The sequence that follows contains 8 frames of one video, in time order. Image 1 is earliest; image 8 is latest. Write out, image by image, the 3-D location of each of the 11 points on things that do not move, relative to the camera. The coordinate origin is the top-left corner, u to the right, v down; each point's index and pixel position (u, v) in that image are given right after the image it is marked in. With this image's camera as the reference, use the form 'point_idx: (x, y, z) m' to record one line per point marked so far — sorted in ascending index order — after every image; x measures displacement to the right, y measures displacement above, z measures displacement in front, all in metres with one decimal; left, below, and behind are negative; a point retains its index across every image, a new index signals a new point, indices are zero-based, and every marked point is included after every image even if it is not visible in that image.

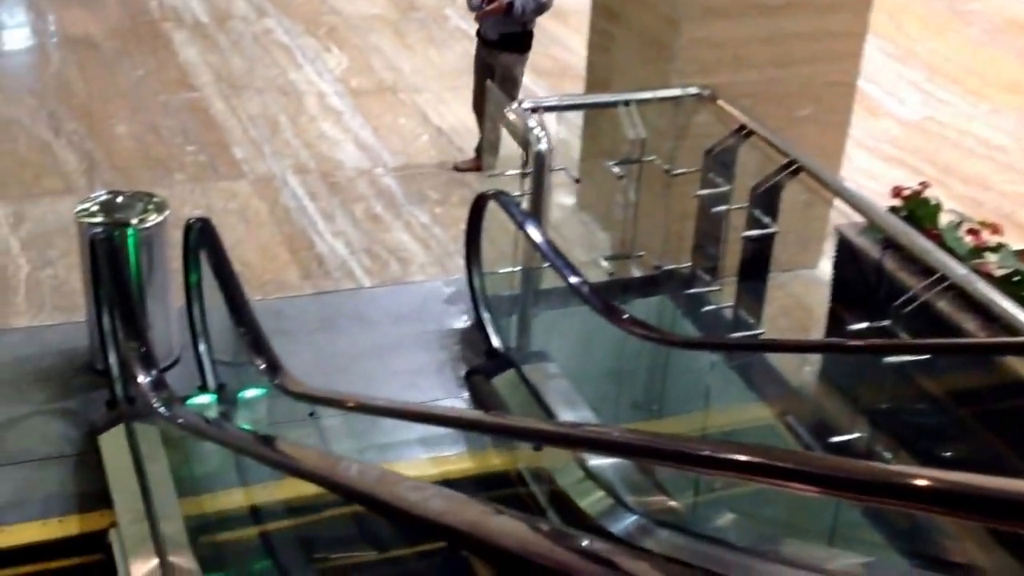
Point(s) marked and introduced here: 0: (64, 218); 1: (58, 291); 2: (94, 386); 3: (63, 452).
0: (-1.9, +0.3, +5.6) m
1: (-1.7, 0.0, +5.0) m
2: (-1.4, -0.3, +4.4) m
3: (-1.4, -0.5, +4.1) m
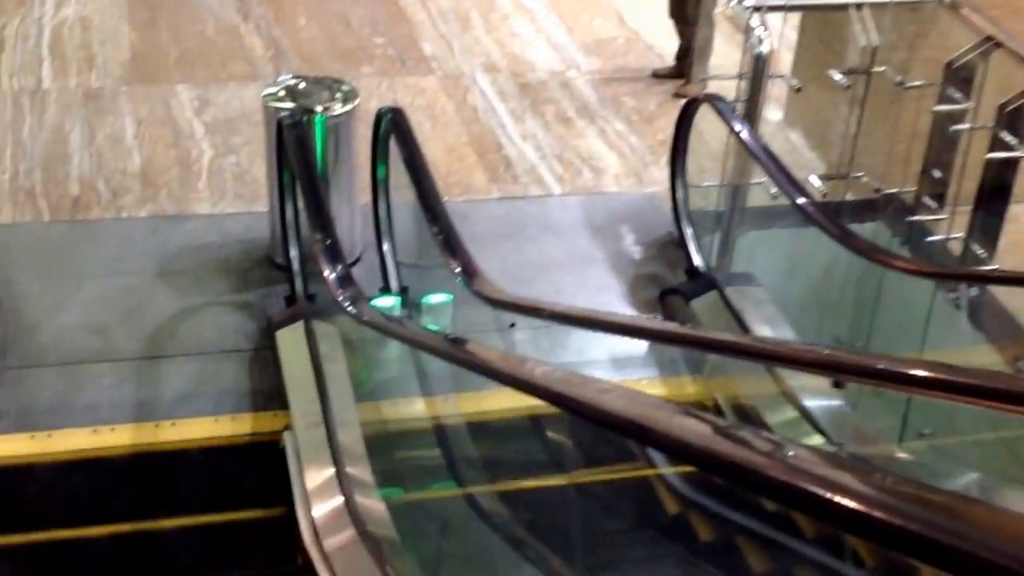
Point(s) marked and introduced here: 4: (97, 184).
0: (-1.1, +0.8, +5.4) m
1: (-1.0, +0.4, +4.8) m
2: (-0.8, 0.0, +4.2) m
3: (-0.8, -0.2, +3.9) m
4: (-1.5, +0.4, +4.7) m
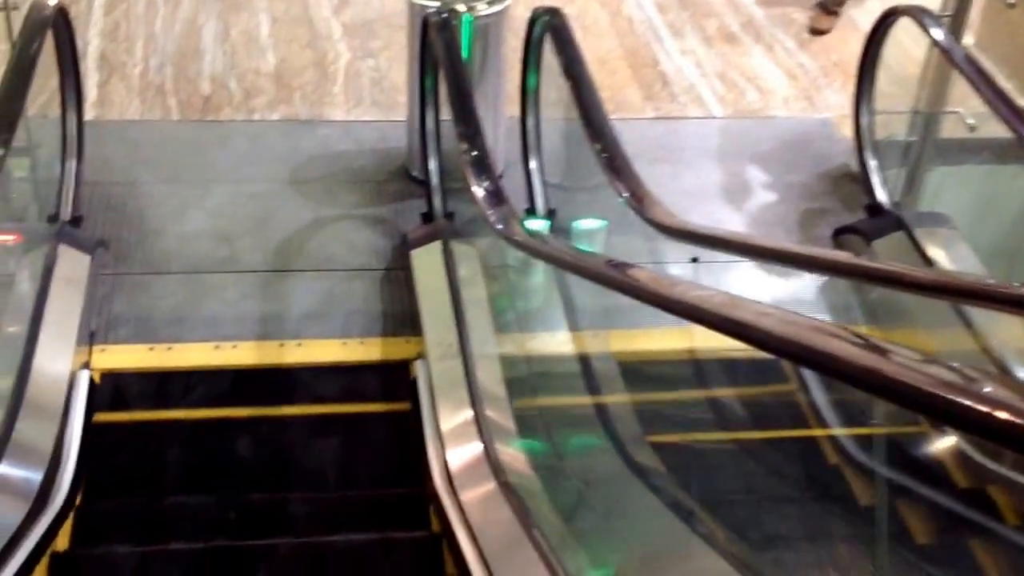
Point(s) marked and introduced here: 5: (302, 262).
0: (-0.5, +1.1, +5.1) m
1: (-0.5, +0.7, +4.6) m
2: (-0.3, +0.3, +3.9) m
3: (-0.4, +0.1, +3.7) m
4: (-1.0, +0.7, +4.5) m
5: (-0.6, +0.1, +3.6) m
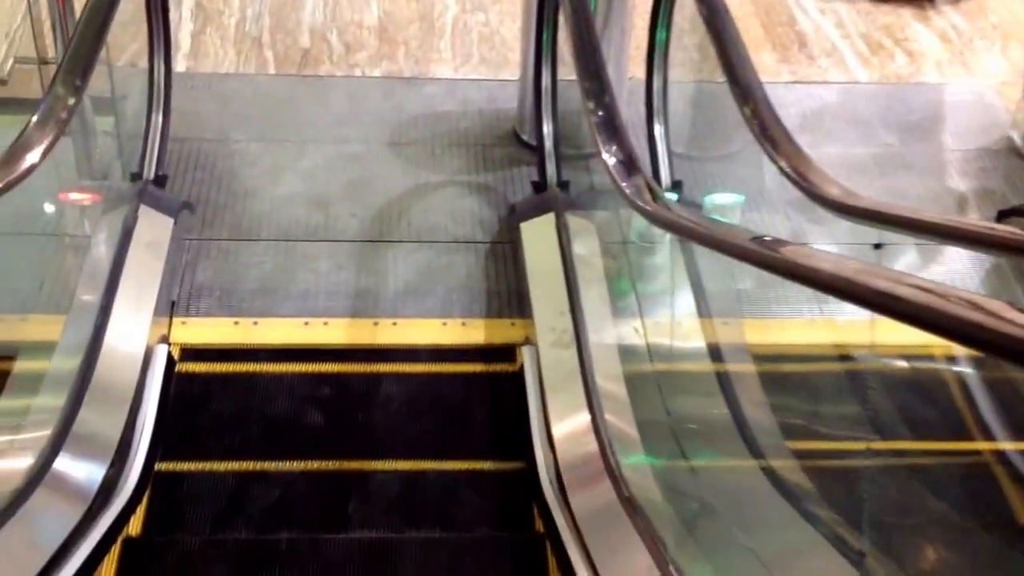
0: (0.0, +1.2, +4.7) m
1: (-0.1, +0.8, +4.2) m
2: (0.0, +0.3, +3.6) m
3: (-0.1, +0.1, +3.3) m
4: (-0.6, +0.8, +4.2) m
5: (-0.3, +0.1, +3.3) m
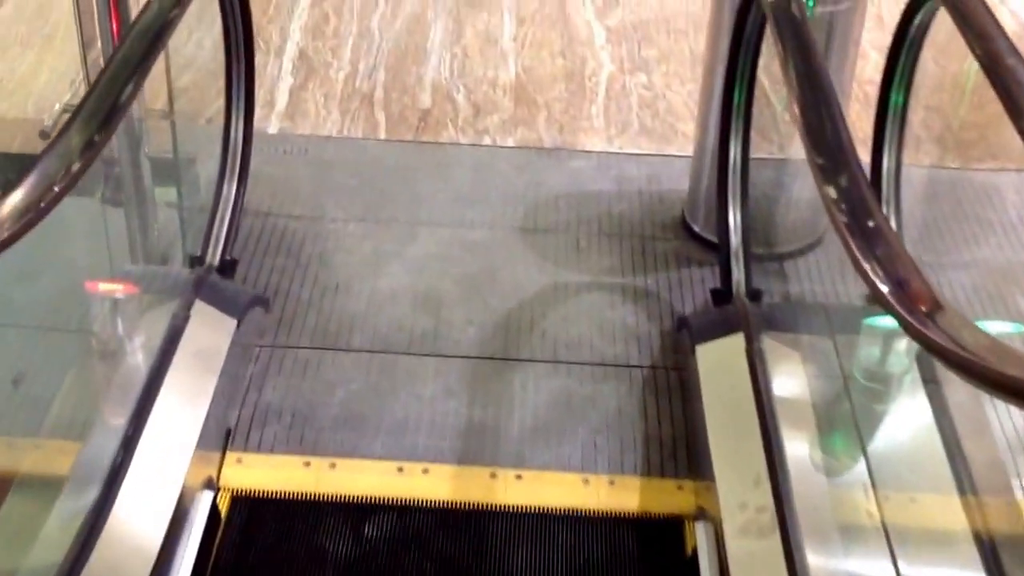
0: (+0.5, +0.9, +4.0) m
1: (+0.4, +0.5, +3.4) m
2: (+0.4, +0.1, +2.8) m
3: (+0.2, -0.1, +2.5) m
4: (-0.2, +0.5, +3.4) m
5: (0.0, -0.1, +2.6) m
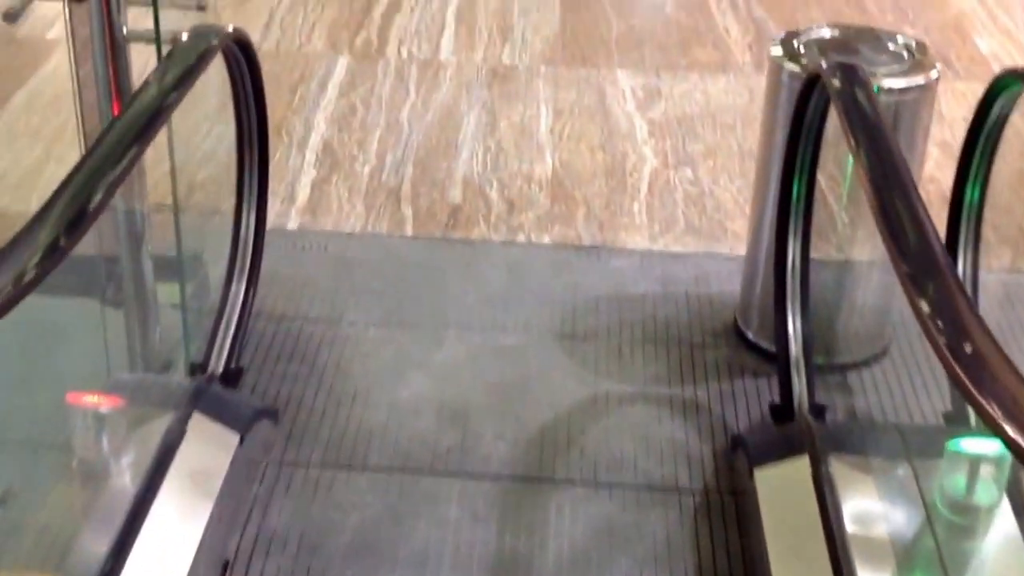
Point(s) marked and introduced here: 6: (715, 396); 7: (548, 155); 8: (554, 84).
0: (+0.6, +0.5, +3.8) m
1: (+0.5, +0.2, +3.2) m
2: (+0.5, -0.2, +2.5) m
3: (+0.3, -0.3, +2.3) m
4: (-0.1, +0.2, +3.2) m
5: (+0.1, -0.3, +2.3) m
6: (+0.4, -0.2, +2.5) m
7: (+0.1, +0.4, +3.4) m
8: (+0.1, +0.6, +3.9) m
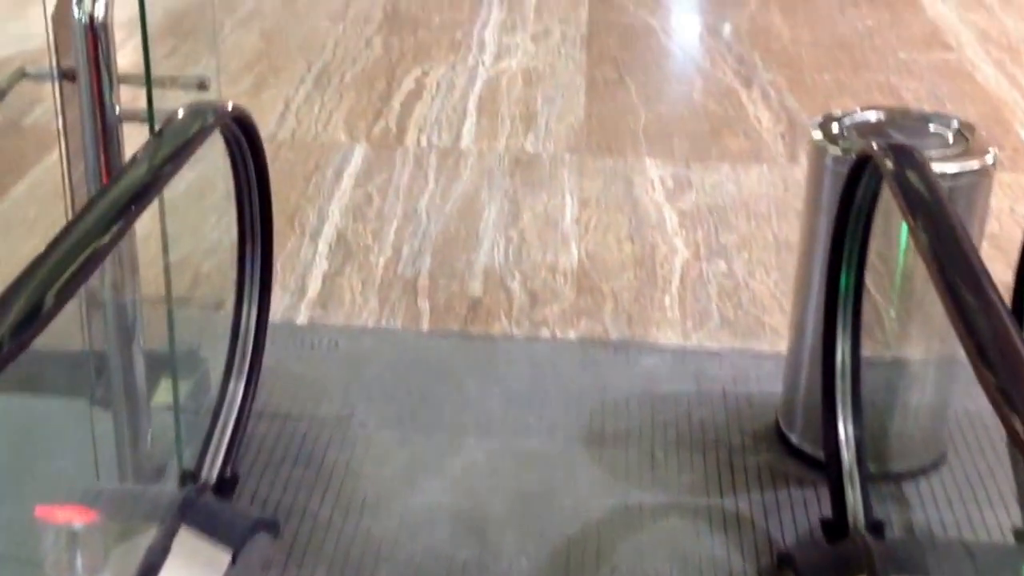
0: (+0.7, +0.3, +3.6) m
1: (+0.5, 0.0, +3.0) m
2: (+0.5, -0.3, +2.3) m
3: (+0.3, -0.5, +2.0) m
4: (0.0, 0.0, +3.1) m
5: (+0.1, -0.5, +2.1) m
6: (+0.4, -0.4, +2.3) m
7: (+0.2, +0.1, +3.3) m
8: (+0.2, +0.3, +3.7) m
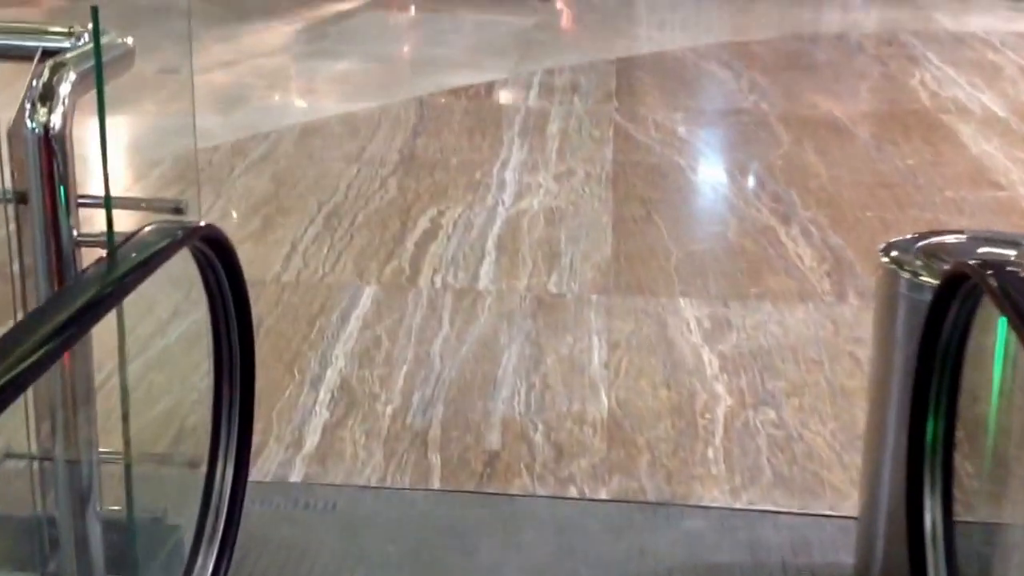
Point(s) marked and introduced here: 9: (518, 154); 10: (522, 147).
0: (+0.7, -0.1, +3.3) m
1: (+0.6, -0.3, +2.7) m
2: (+0.5, -0.6, +1.9) m
3: (+0.4, -0.7, +1.6) m
4: (0.0, -0.3, +2.7) m
5: (+0.2, -0.7, +1.7) m
6: (+0.5, -0.6, +1.9) m
7: (+0.2, -0.2, +2.9) m
8: (+0.2, -0.1, +3.4) m
9: (0.0, +0.5, +5.1) m
10: (0.0, +0.6, +5.2) m
